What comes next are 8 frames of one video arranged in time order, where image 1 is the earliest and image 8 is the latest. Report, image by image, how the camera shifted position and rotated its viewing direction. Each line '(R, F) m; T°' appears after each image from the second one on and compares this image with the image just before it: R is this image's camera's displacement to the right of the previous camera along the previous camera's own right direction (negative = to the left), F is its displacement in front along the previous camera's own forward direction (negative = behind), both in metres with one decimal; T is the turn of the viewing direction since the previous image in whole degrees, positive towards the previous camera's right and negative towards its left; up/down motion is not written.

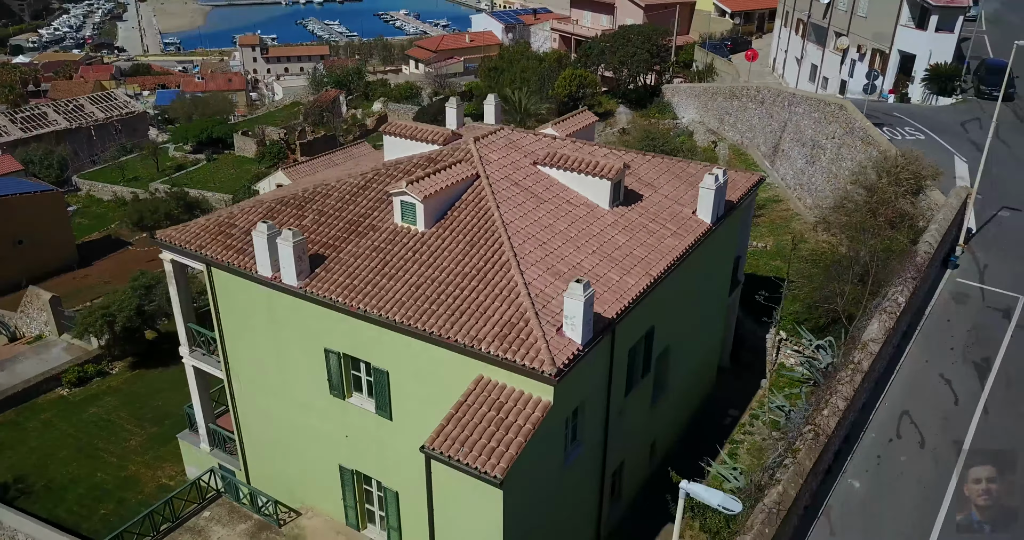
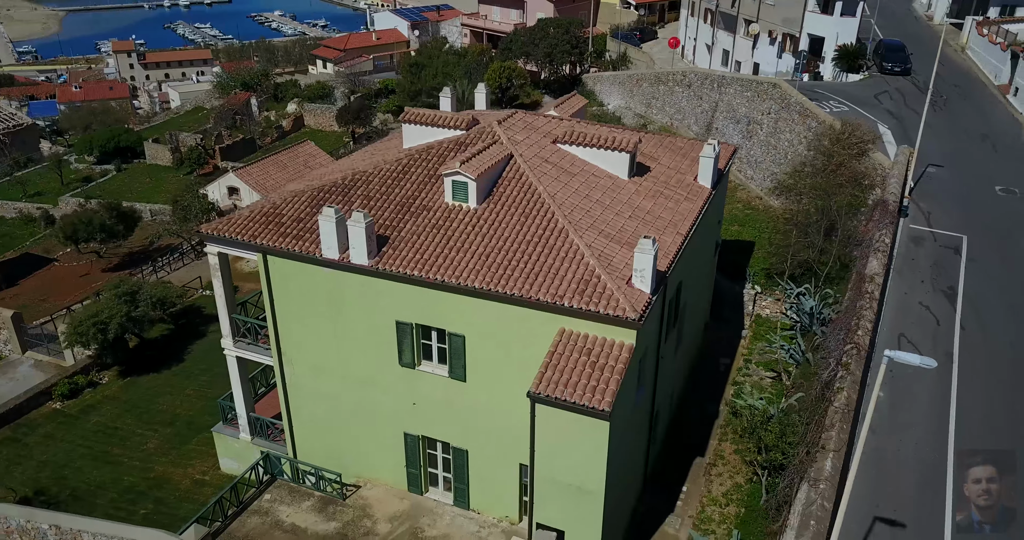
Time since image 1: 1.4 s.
(-3.7, -1.3) m; +8°
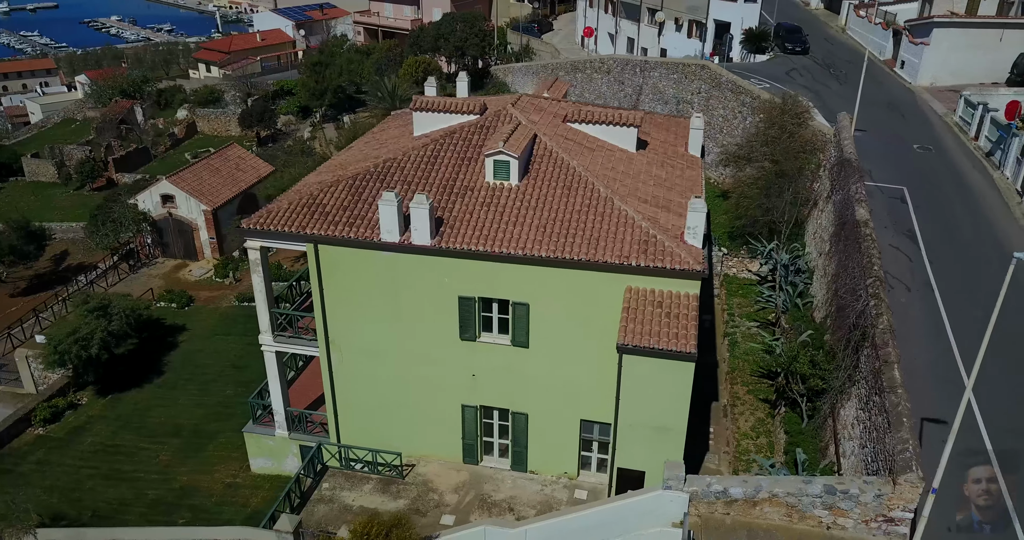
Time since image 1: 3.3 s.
(-4.3, -0.7) m; +10°
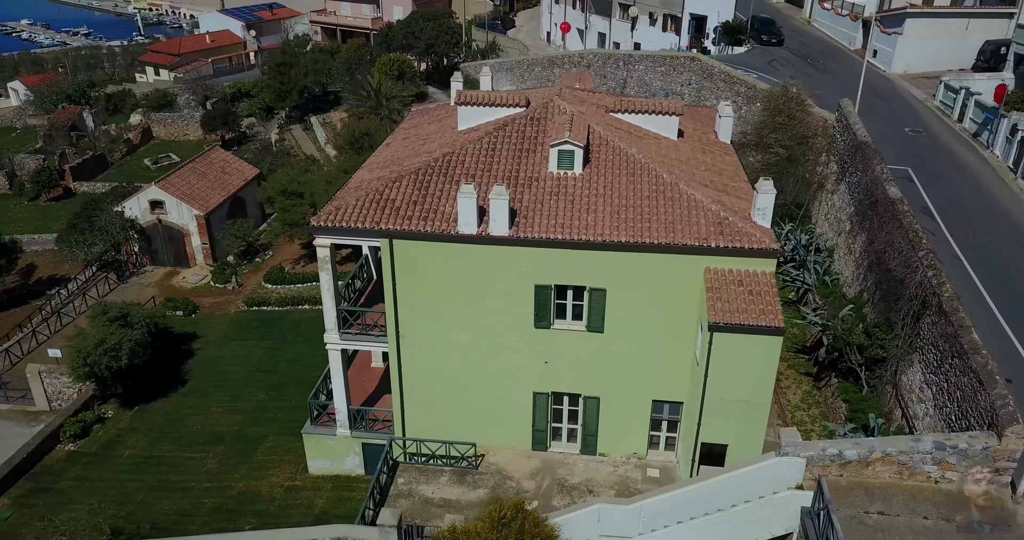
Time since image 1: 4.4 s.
(-3.4, -0.2) m; +5°
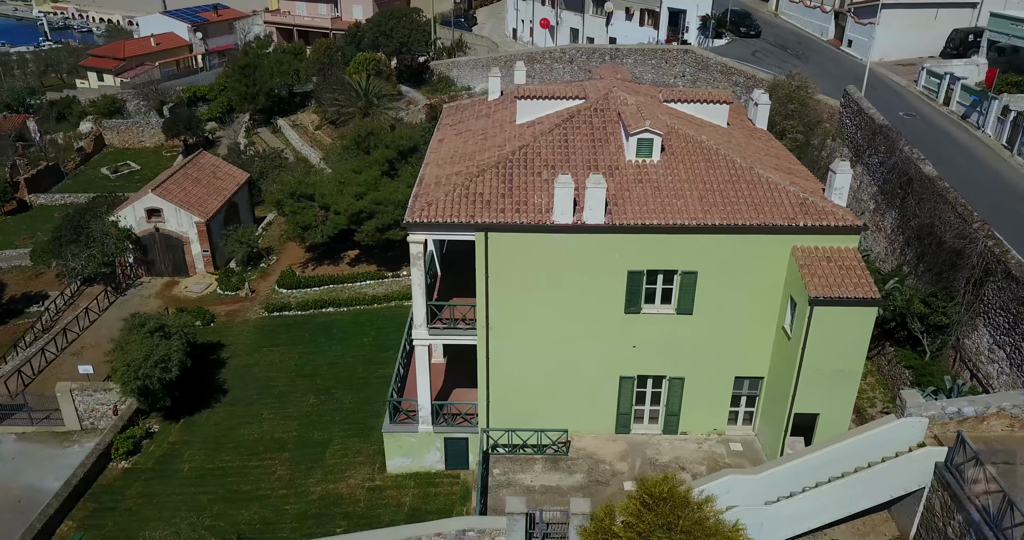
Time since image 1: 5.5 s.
(-4.0, -0.1) m; +5°
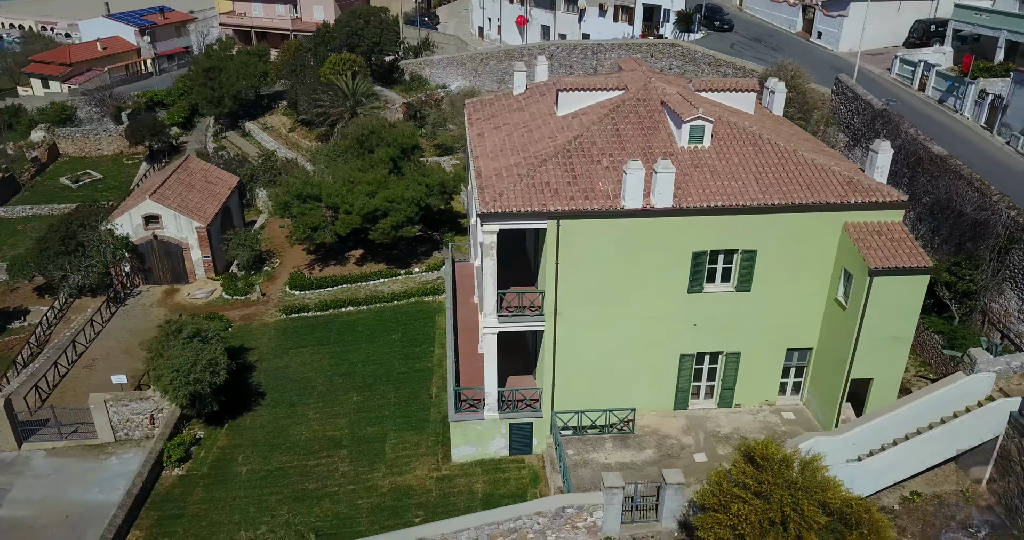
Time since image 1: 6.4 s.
(-3.4, -0.4) m; +5°
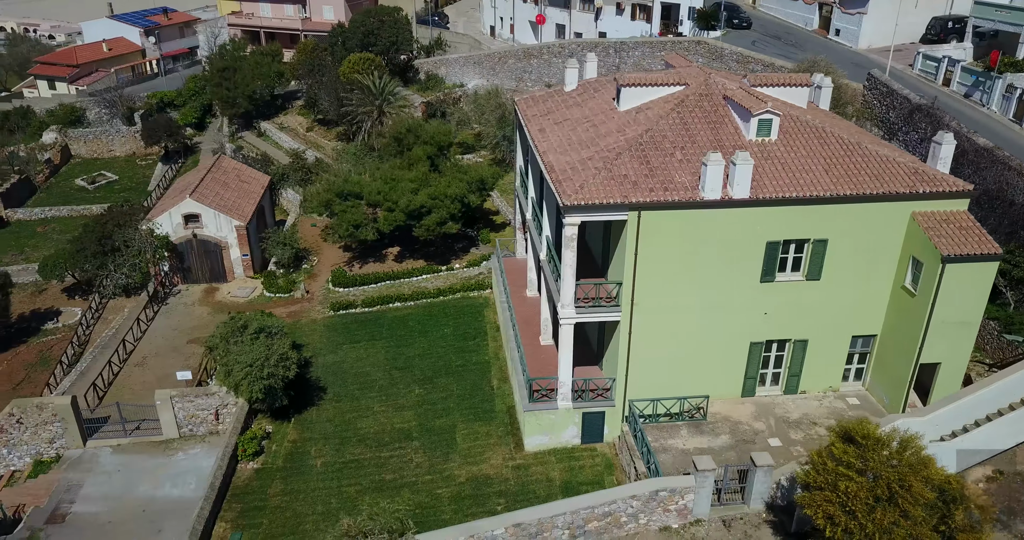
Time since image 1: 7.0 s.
(-2.5, -0.4) m; +1°
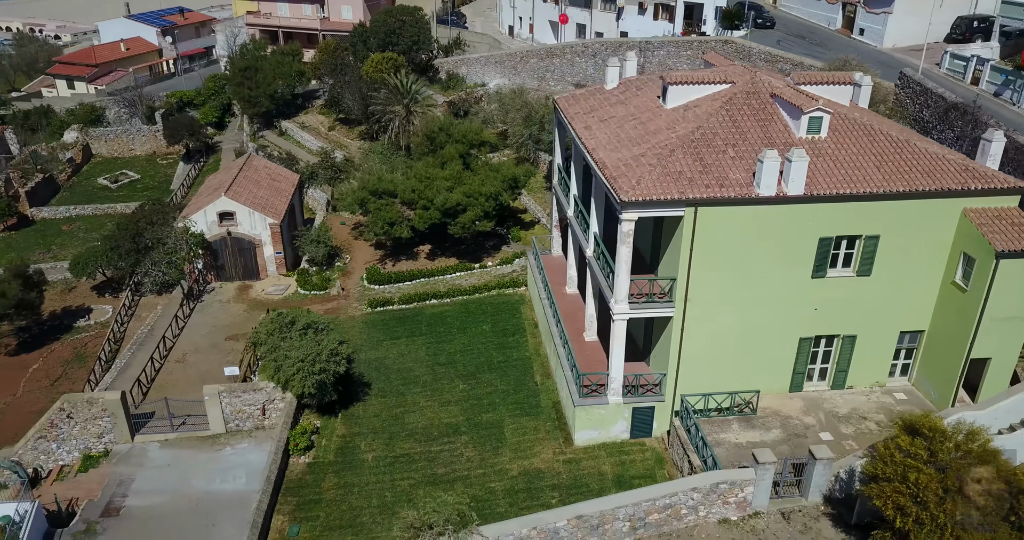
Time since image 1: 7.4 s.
(-1.4, -0.2) m; 0°
